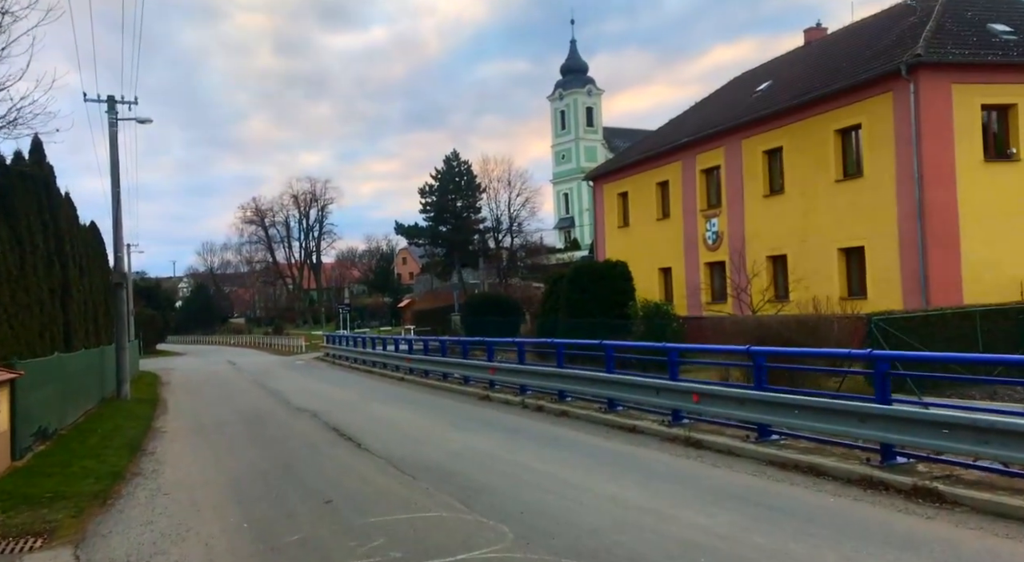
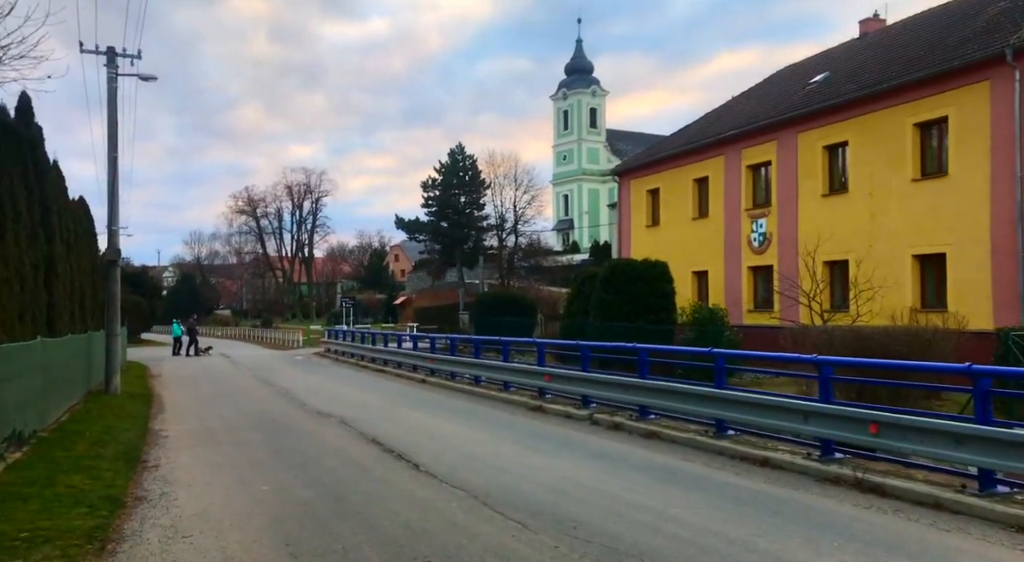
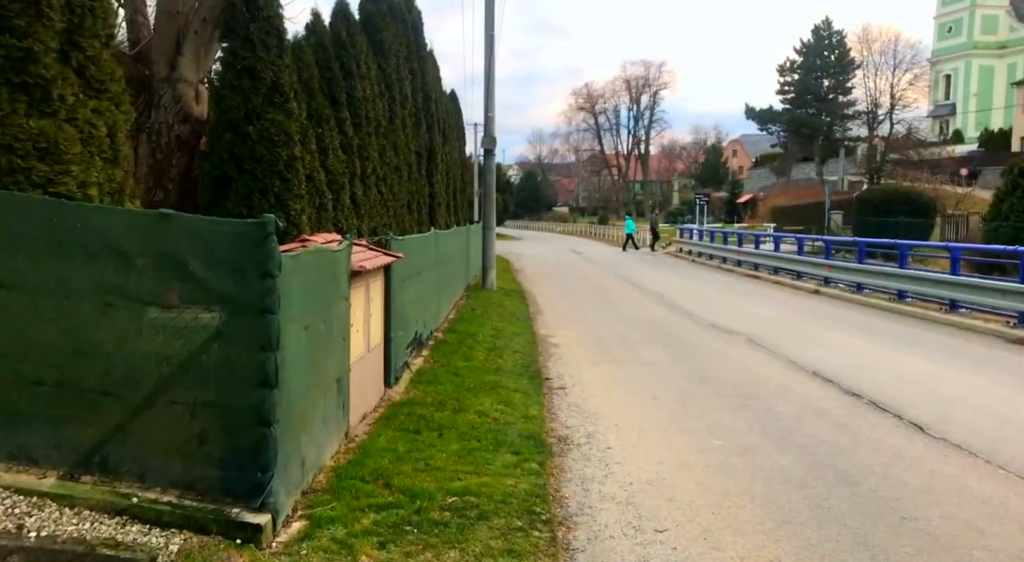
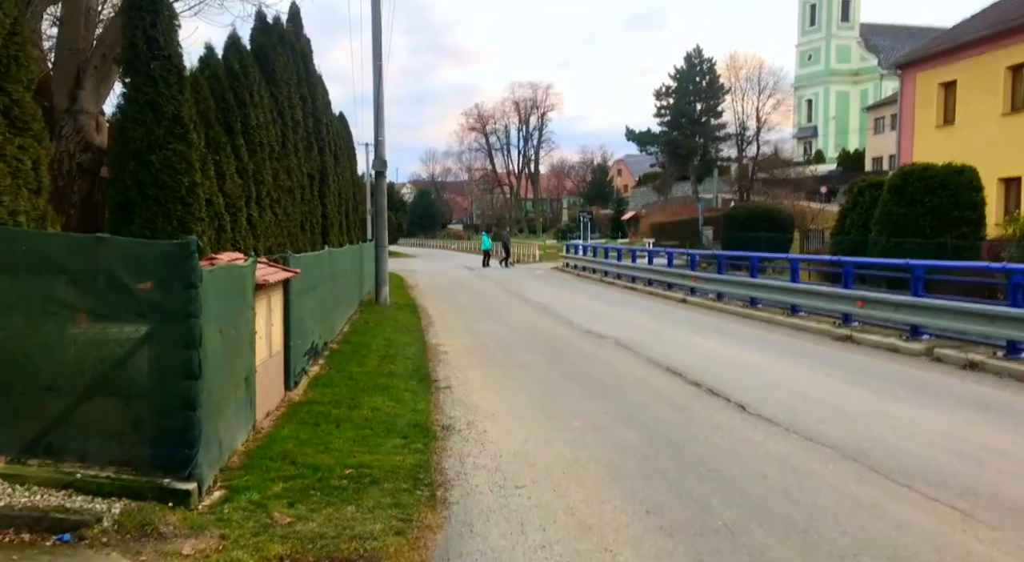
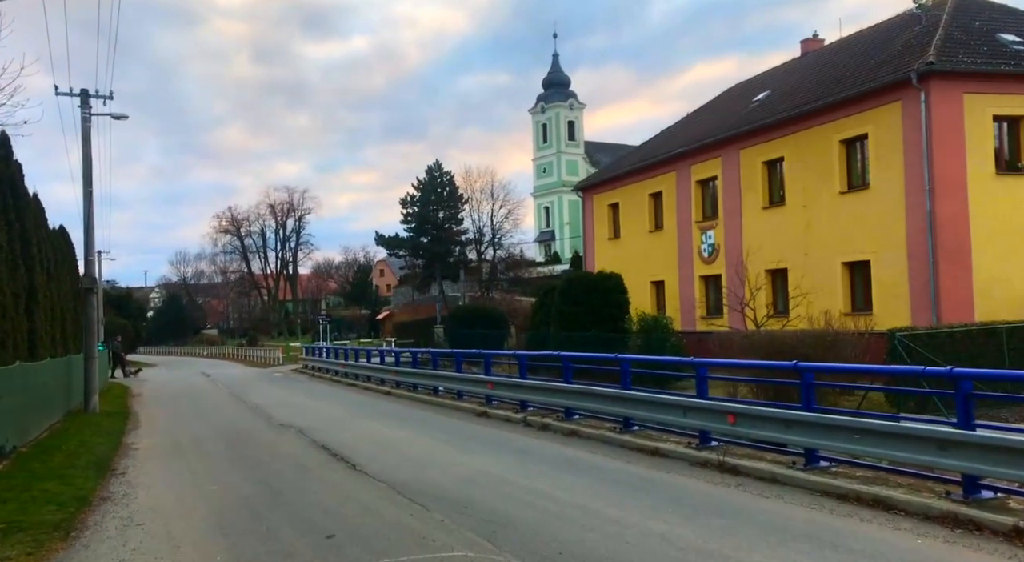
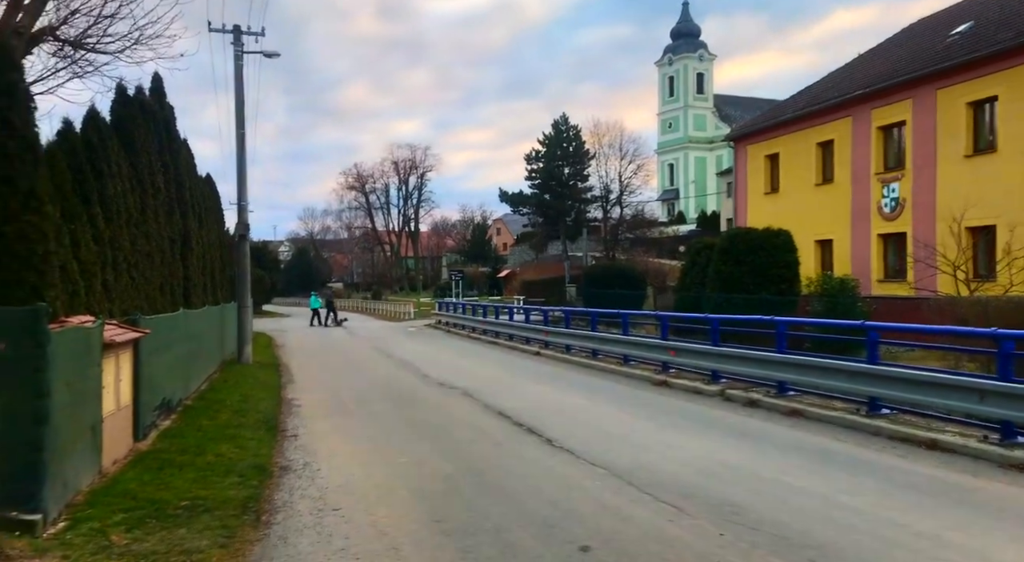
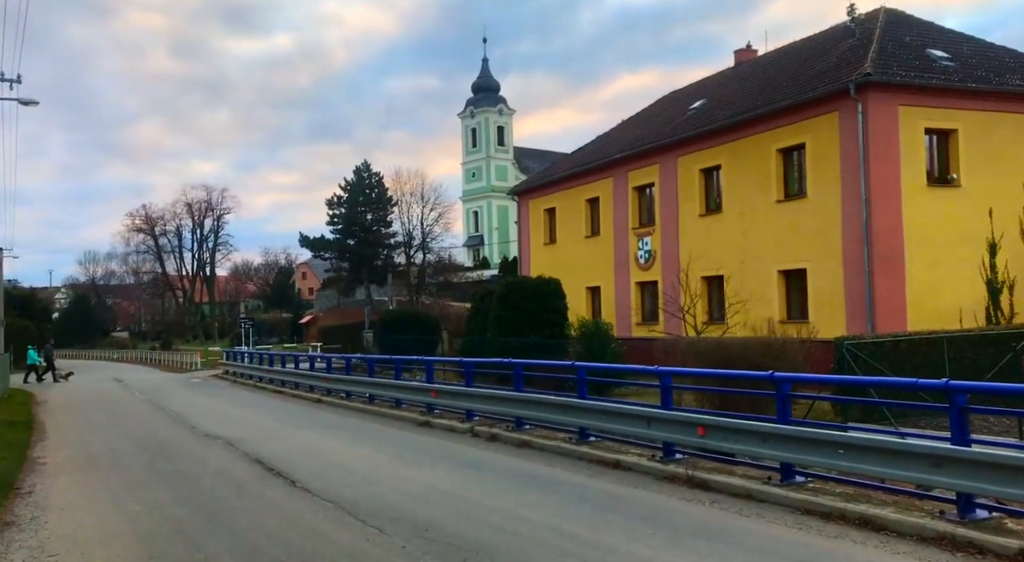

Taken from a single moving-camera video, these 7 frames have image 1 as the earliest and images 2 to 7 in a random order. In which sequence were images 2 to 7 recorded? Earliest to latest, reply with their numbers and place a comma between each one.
5, 7, 2, 6, 4, 3
